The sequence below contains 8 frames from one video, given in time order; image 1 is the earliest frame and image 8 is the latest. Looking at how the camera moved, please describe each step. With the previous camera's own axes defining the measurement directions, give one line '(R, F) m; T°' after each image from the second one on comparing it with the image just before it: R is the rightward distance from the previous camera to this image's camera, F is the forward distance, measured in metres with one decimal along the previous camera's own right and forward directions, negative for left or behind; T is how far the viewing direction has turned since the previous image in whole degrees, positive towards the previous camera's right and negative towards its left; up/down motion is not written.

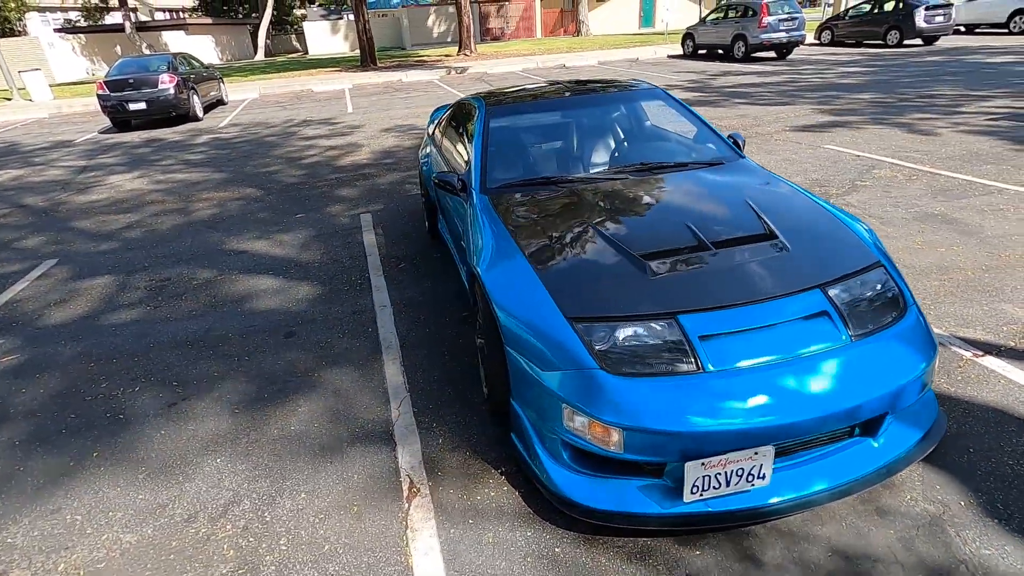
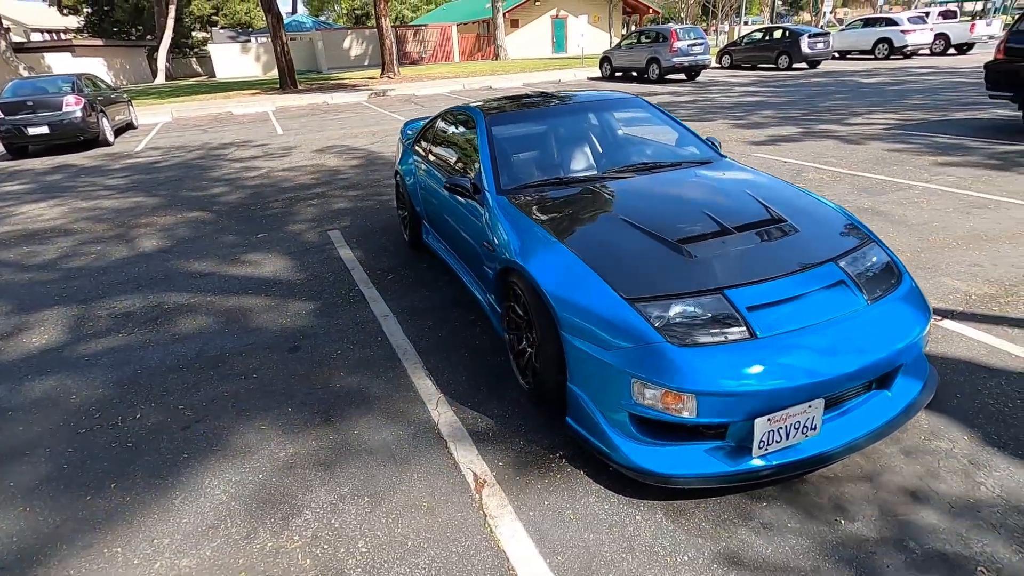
(-0.6, -0.1) m; +8°
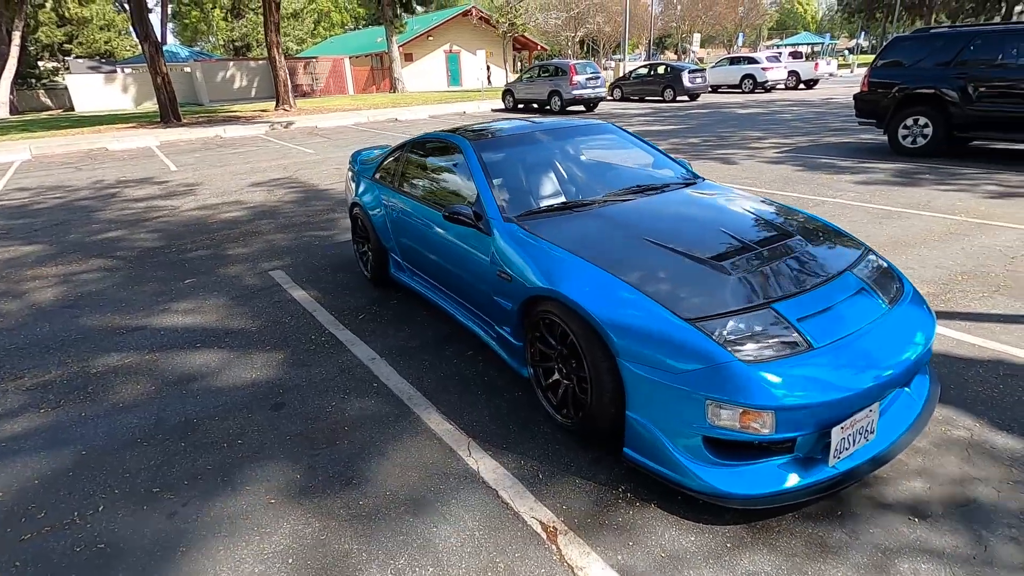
(-0.6, +0.2) m; +10°
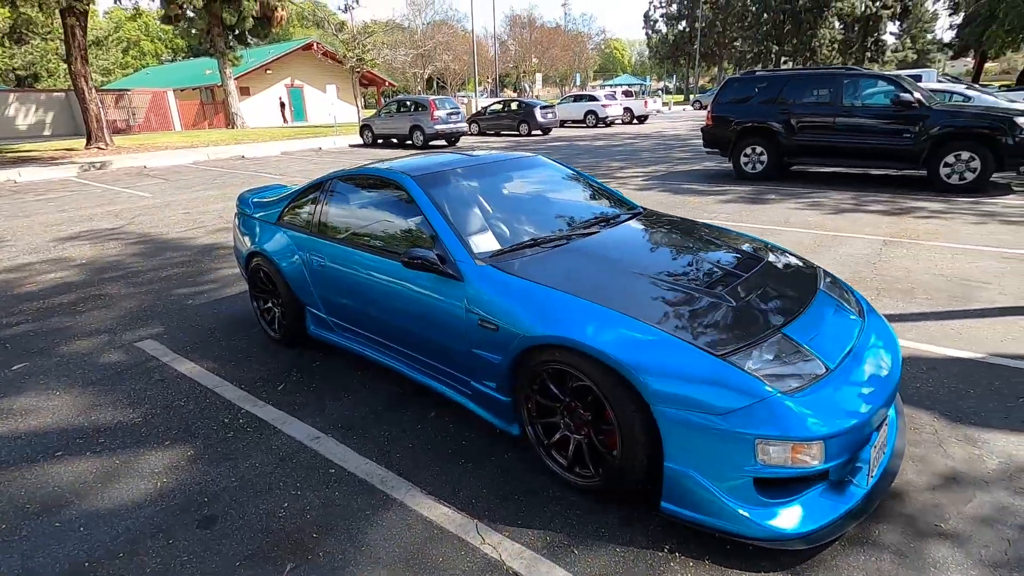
(-0.6, +0.4) m; +15°
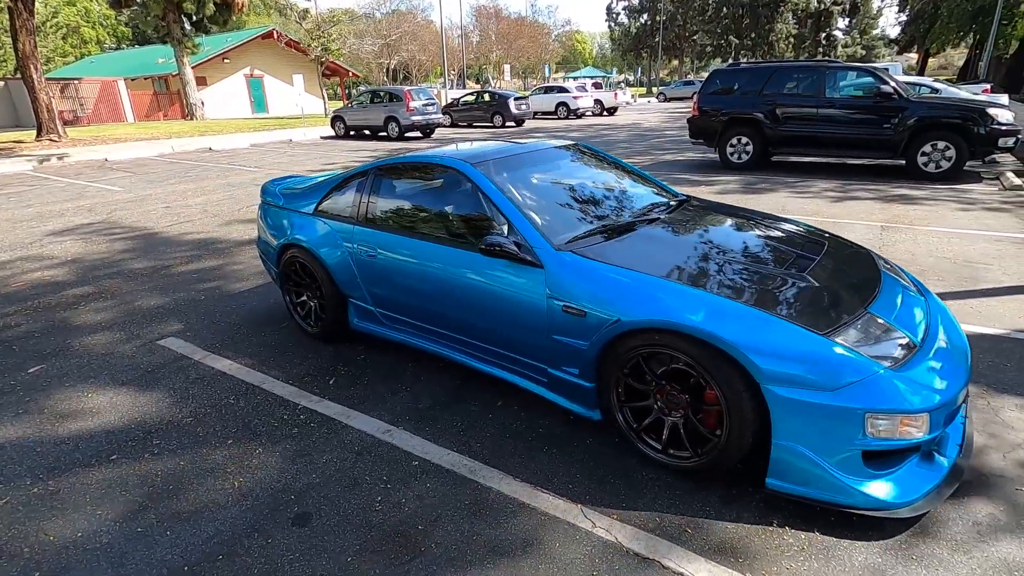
(-0.6, 0.0) m; +4°
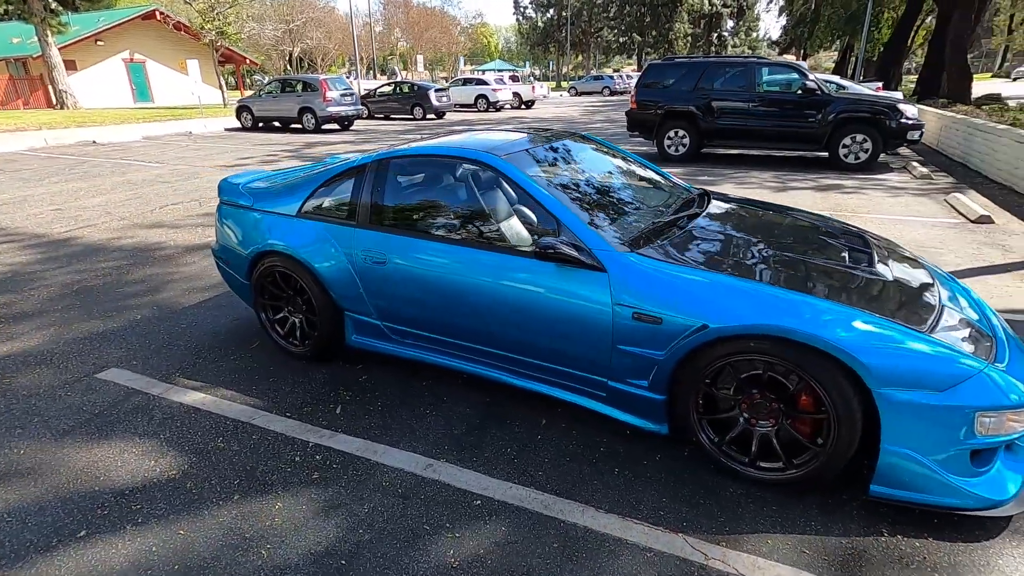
(-0.7, +0.4) m; +9°
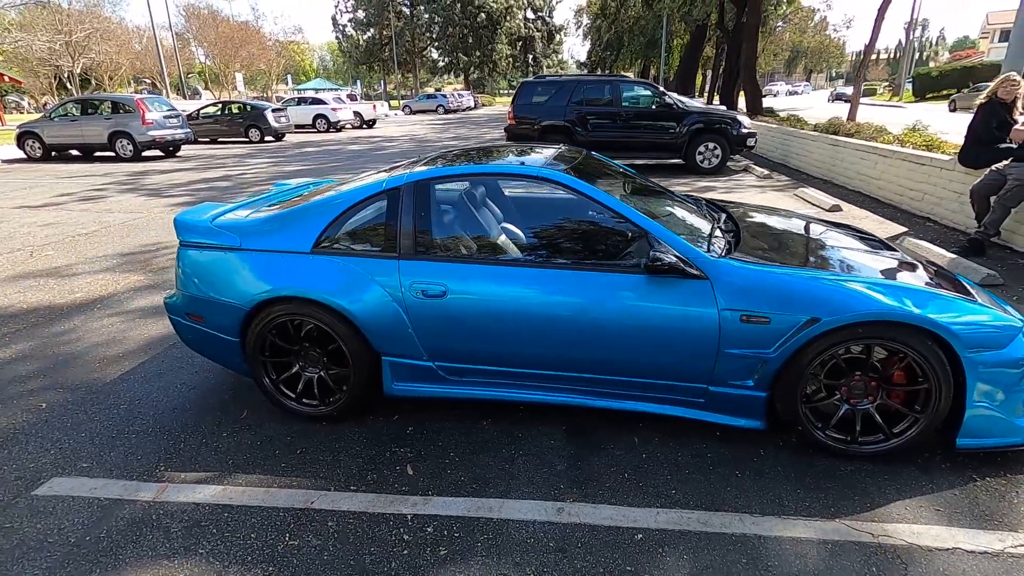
(-1.2, +0.3) m; +17°
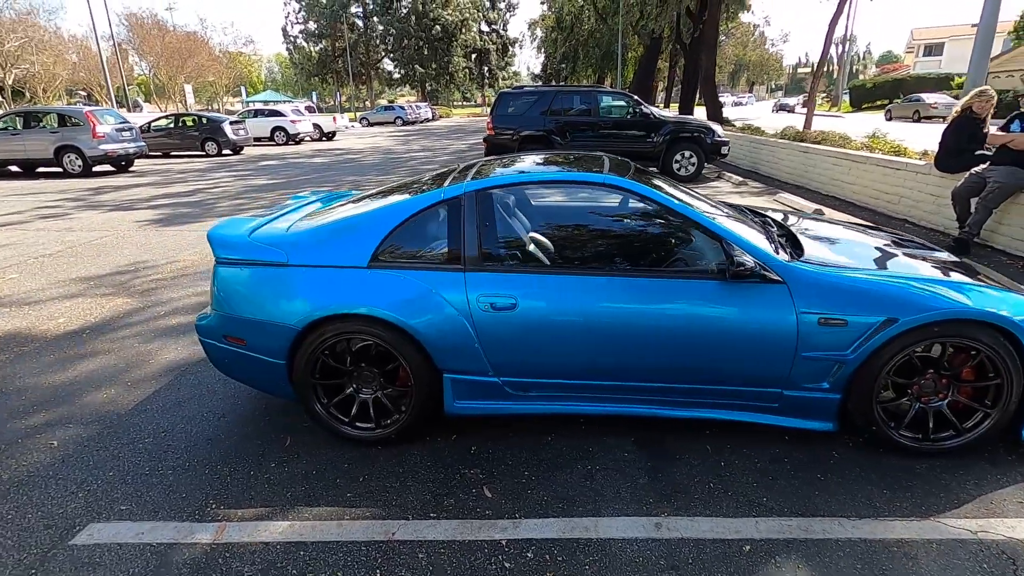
(-0.6, +0.1) m; +4°
